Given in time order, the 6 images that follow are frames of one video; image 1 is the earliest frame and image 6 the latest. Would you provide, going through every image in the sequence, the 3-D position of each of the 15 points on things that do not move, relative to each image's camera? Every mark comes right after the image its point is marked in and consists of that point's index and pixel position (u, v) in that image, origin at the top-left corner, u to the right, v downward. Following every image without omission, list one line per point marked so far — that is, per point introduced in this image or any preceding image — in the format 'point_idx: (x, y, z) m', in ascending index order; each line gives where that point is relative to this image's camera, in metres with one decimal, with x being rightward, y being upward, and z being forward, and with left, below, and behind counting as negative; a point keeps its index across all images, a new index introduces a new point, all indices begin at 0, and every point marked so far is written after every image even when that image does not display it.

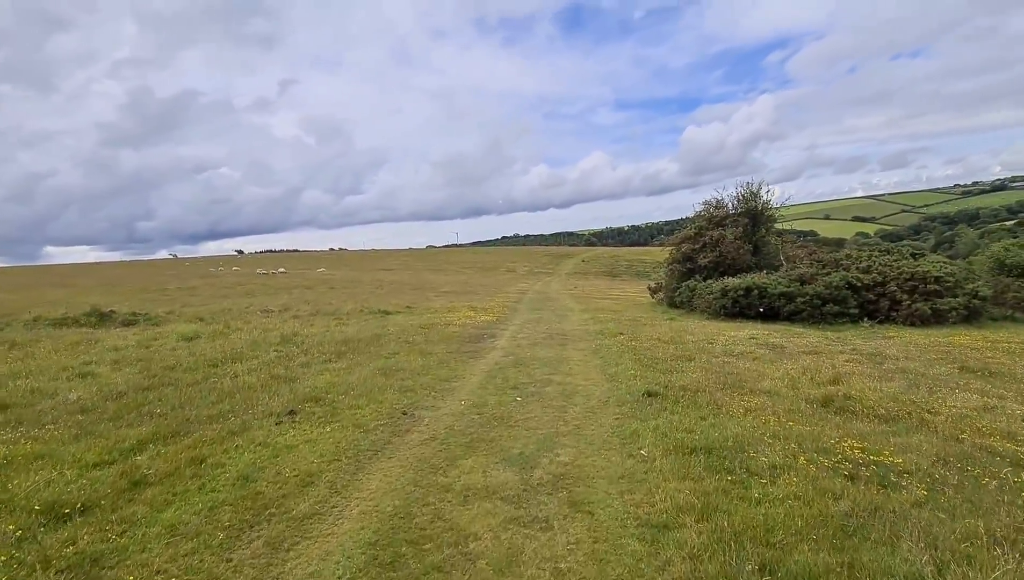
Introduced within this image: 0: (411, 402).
0: (-2.2, -2.5, +10.8) m
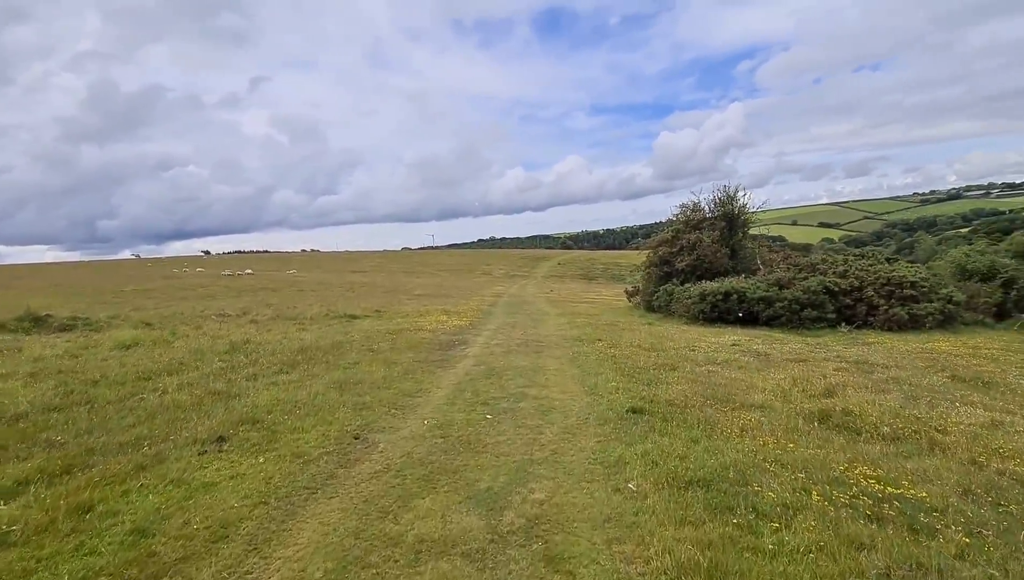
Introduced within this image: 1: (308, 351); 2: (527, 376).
0: (-2.8, -2.6, +9.5) m
1: (-7.0, -2.1, +17.0) m
2: (+0.4, -2.5, +14.0) m
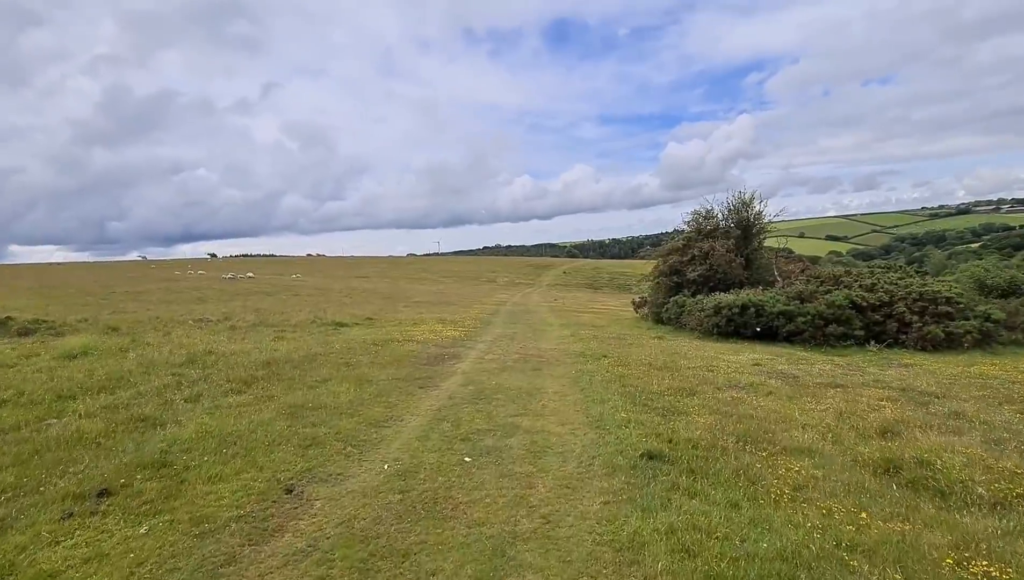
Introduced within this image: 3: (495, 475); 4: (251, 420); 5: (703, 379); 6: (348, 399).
0: (-3.1, -2.7, +7.4) m
1: (-7.2, -2.3, +15.0) m
2: (+0.2, -2.7, +11.9) m
3: (-0.3, -2.8, +7.4) m
4: (-5.0, -2.5, +9.4) m
5: (+5.8, -2.7, +14.9) m
6: (-3.8, -2.5, +11.4) m
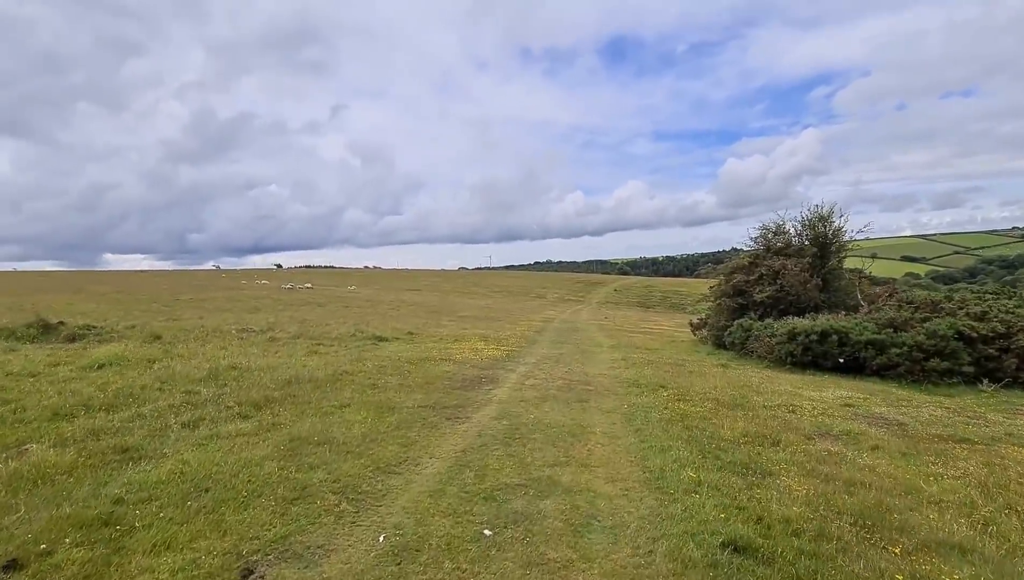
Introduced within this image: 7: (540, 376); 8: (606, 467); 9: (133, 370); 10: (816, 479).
0: (-2.7, -2.9, +5.8) m
1: (-6.1, -2.7, +13.8) m
2: (+1.0, -3.1, +10.0) m
3: (+0.1, -3.1, +5.5) m
4: (-4.4, -2.7, +7.9) m
5: (+6.8, -3.3, +12.3) m
6: (-3.0, -2.9, +9.8) m
7: (+1.0, -3.2, +18.4) m
8: (+1.7, -3.2, +8.8) m
9: (-11.1, -2.4, +14.4) m
10: (+5.3, -3.3, +8.6) m
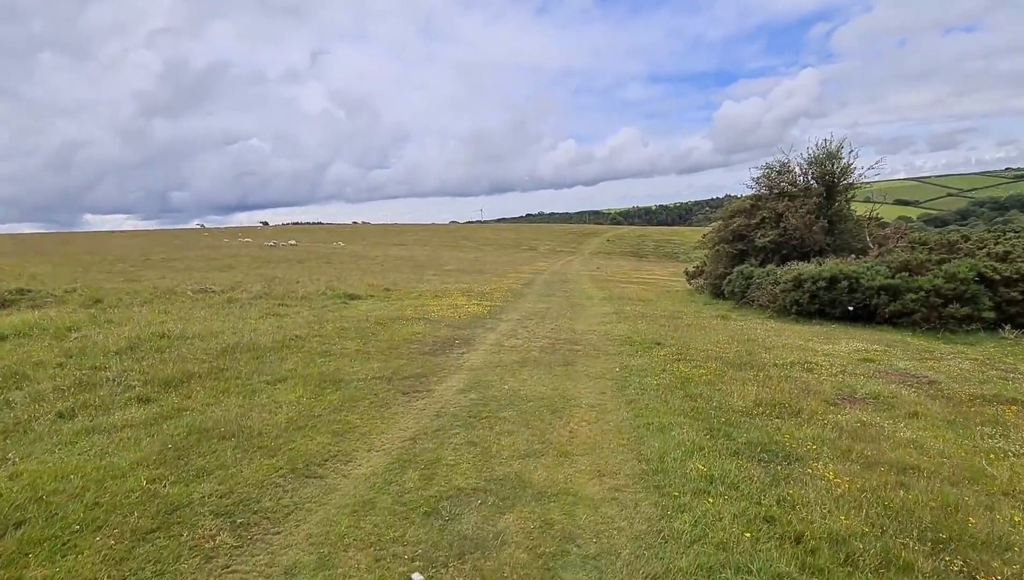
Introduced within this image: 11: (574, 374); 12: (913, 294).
0: (-3.2, -2.5, +3.9) m
1: (-6.7, -1.6, +11.8) m
2: (+0.4, -2.2, +8.1) m
3: (-0.4, -2.6, +3.7) m
4: (-5.0, -2.1, +6.0) m
5: (+6.2, -2.1, +10.5) m
6: (-3.6, -2.0, +7.9) m
7: (+0.3, -1.5, +16.5) m
8: (+1.1, -2.4, +7.0) m
9: (-11.8, -1.3, +12.3) m
10: (+4.8, -2.4, +6.8) m
11: (+1.4, -1.9, +11.3) m
12: (+16.2, -0.2, +19.8) m
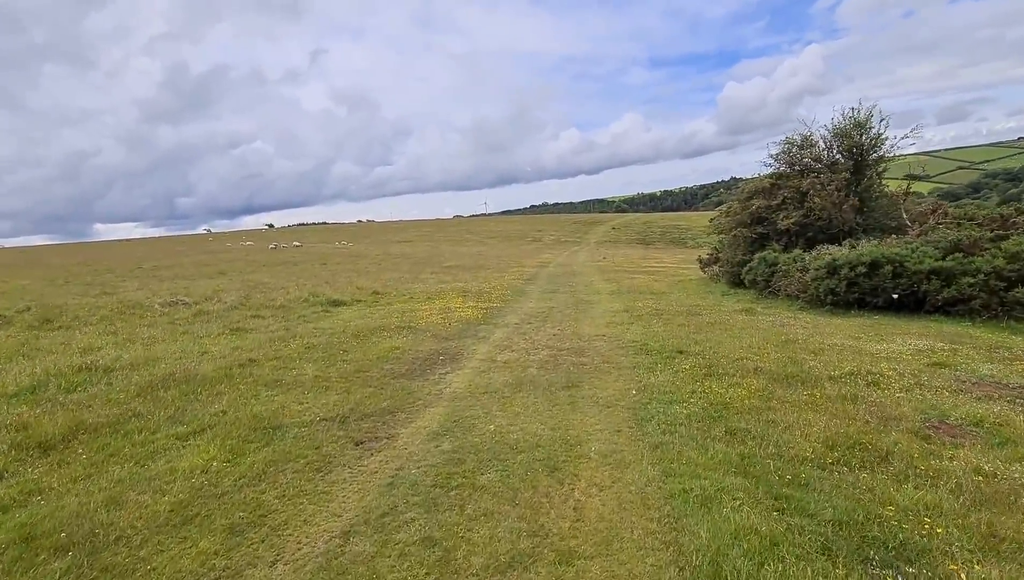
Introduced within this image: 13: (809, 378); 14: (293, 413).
0: (-3.5, -2.9, +1.6) m
1: (-6.9, -2.0, +9.5) m
2: (+0.2, -2.4, +5.8) m
3: (-0.7, -2.9, +1.4) m
4: (-5.2, -2.6, +3.7) m
5: (+6.0, -2.0, +8.1) m
6: (-3.8, -2.4, +5.6) m
7: (+0.2, -1.6, +14.1) m
8: (+0.9, -2.5, +4.6) m
9: (-12.0, -1.9, +10.2) m
10: (+4.5, -2.4, +4.4) m
11: (+1.2, -2.0, +9.0) m
12: (+16.0, +0.4, +17.2) m
13: (+6.1, -1.8, +10.1) m
14: (-3.7, -2.1, +8.5) m
